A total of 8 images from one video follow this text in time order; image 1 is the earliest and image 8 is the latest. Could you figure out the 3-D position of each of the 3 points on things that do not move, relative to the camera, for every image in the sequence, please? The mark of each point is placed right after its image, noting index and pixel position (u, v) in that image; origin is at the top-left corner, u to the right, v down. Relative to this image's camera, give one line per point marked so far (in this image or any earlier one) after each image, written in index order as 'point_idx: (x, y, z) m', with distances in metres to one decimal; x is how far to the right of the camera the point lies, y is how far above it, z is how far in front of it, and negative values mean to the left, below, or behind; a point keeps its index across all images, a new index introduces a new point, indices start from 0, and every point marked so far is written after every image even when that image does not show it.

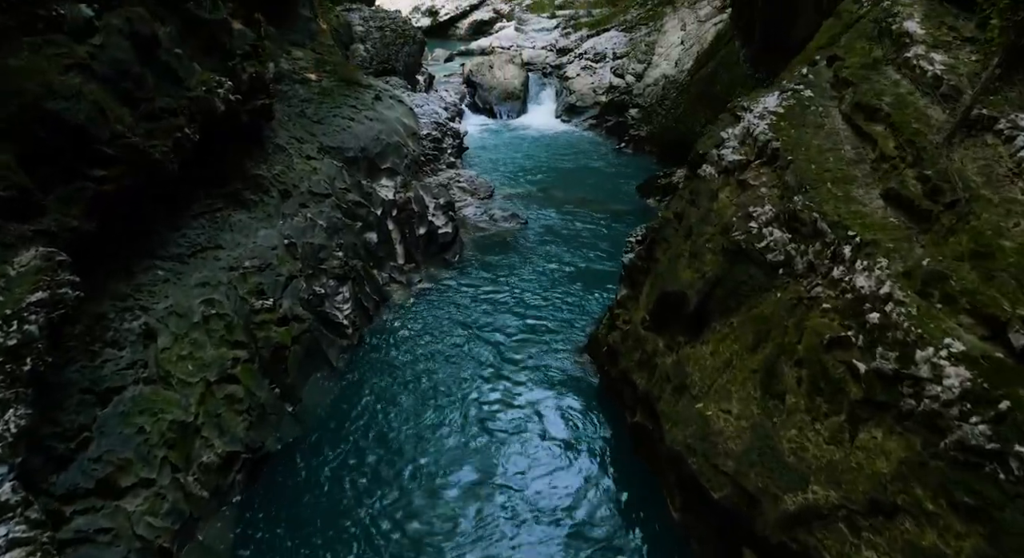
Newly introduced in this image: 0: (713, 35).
0: (+5.1, +6.1, +15.1) m
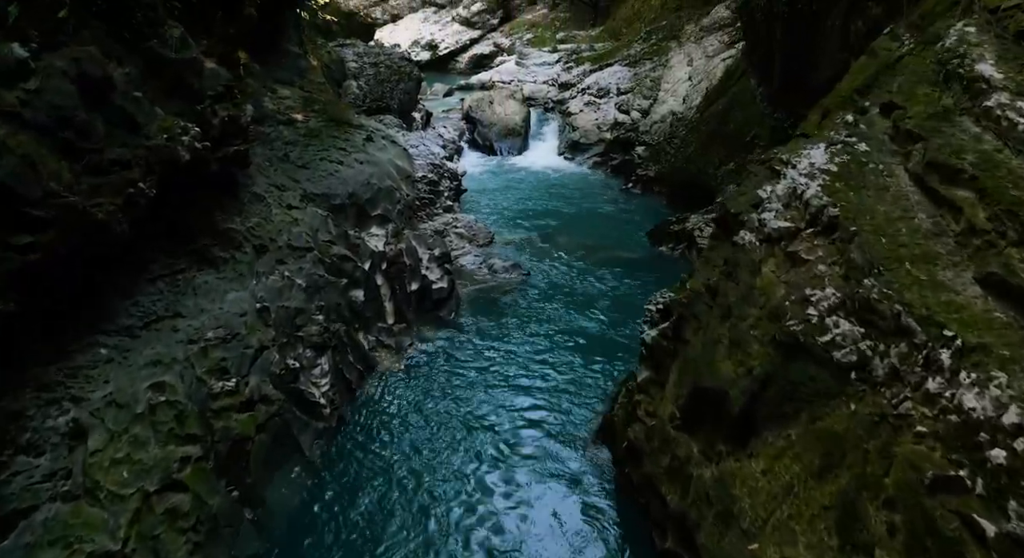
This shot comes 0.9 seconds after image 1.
0: (+5.1, +5.0, +14.5) m
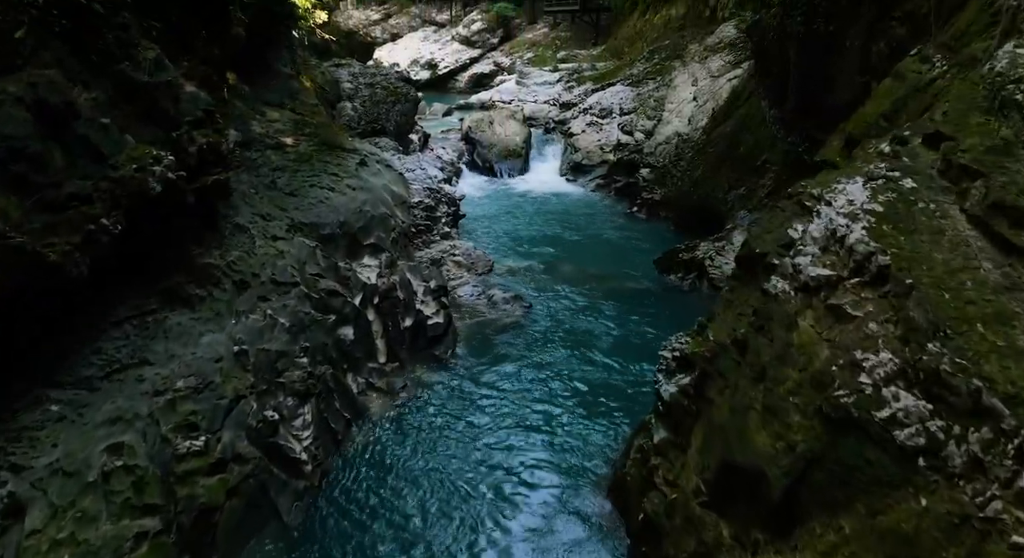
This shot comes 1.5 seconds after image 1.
0: (+5.1, +4.4, +14.2) m
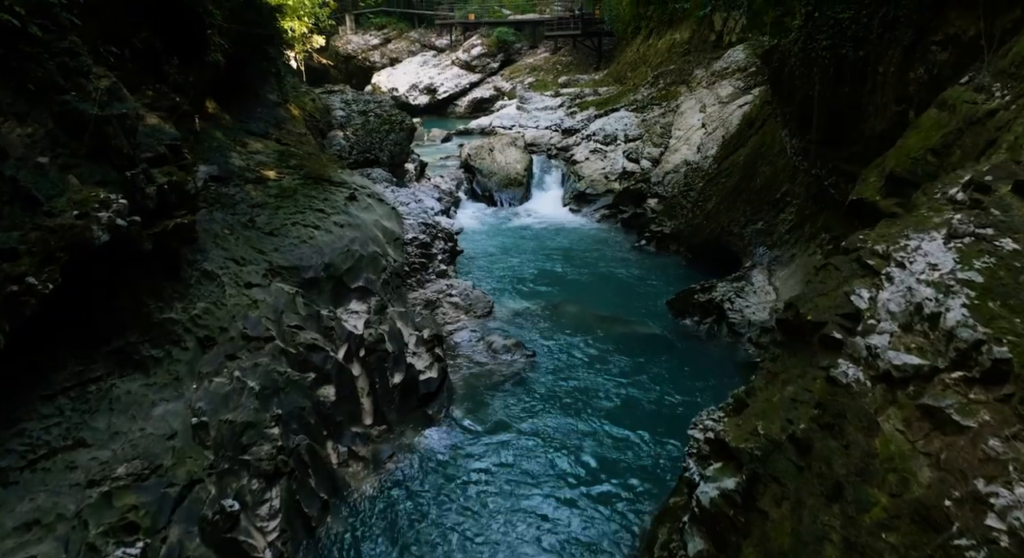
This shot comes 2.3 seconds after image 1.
0: (+5.1, +3.6, +13.5) m
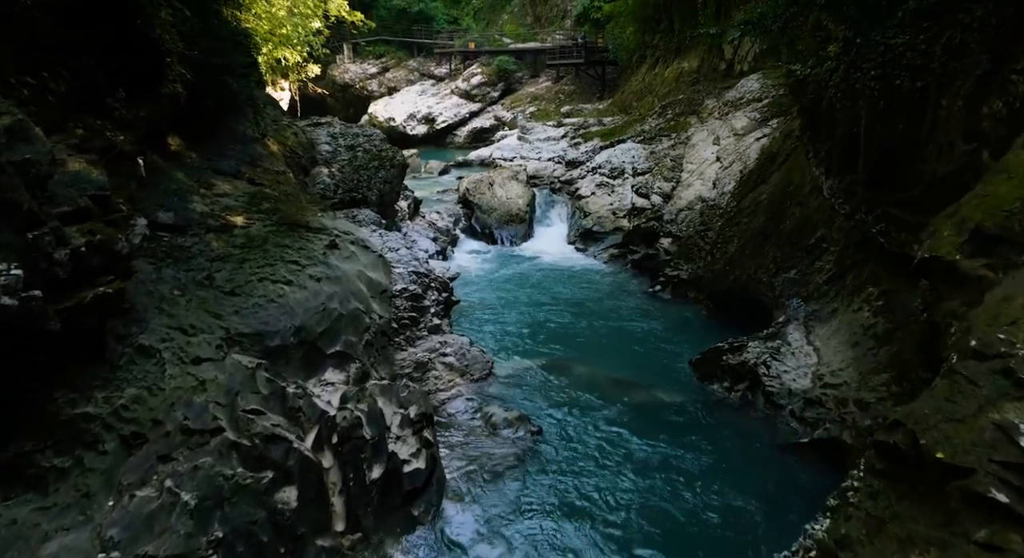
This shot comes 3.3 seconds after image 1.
0: (+5.1, +2.7, +12.6) m
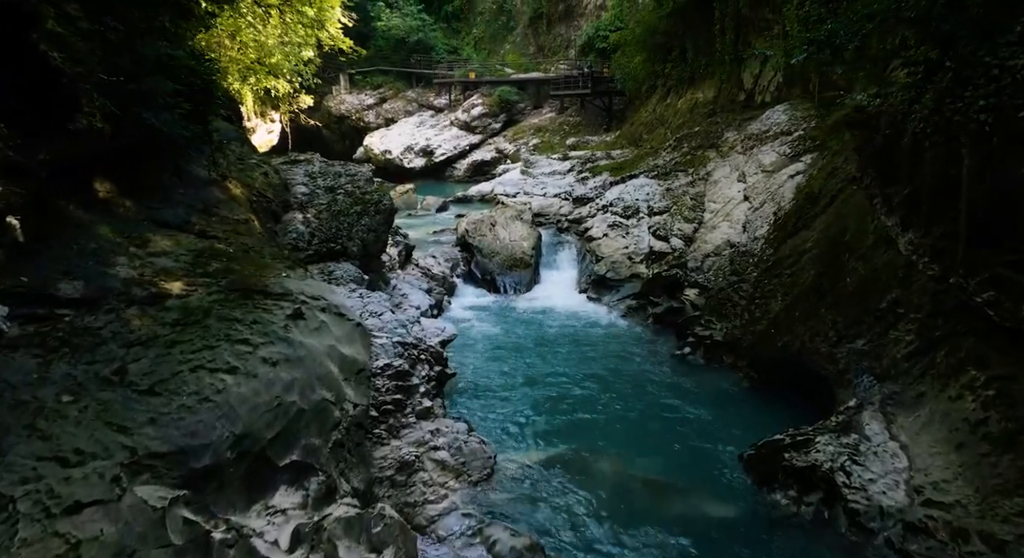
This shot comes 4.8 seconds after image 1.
0: (+5.2, +1.6, +11.1) m
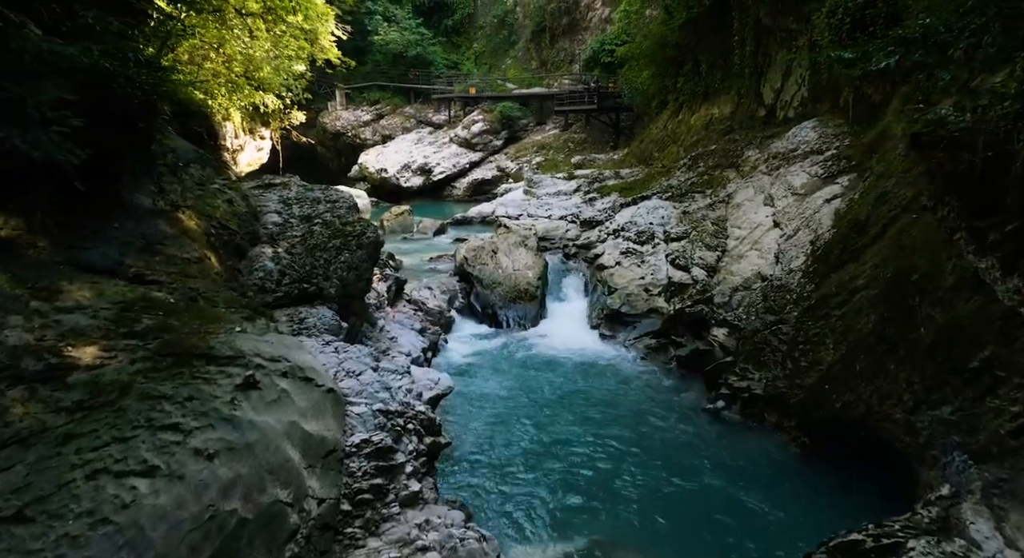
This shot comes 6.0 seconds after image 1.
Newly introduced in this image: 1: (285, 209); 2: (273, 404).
0: (+5.3, +1.0, +9.9) m
1: (-3.1, +1.0, +8.2) m
2: (-2.0, -1.0, +5.0) m
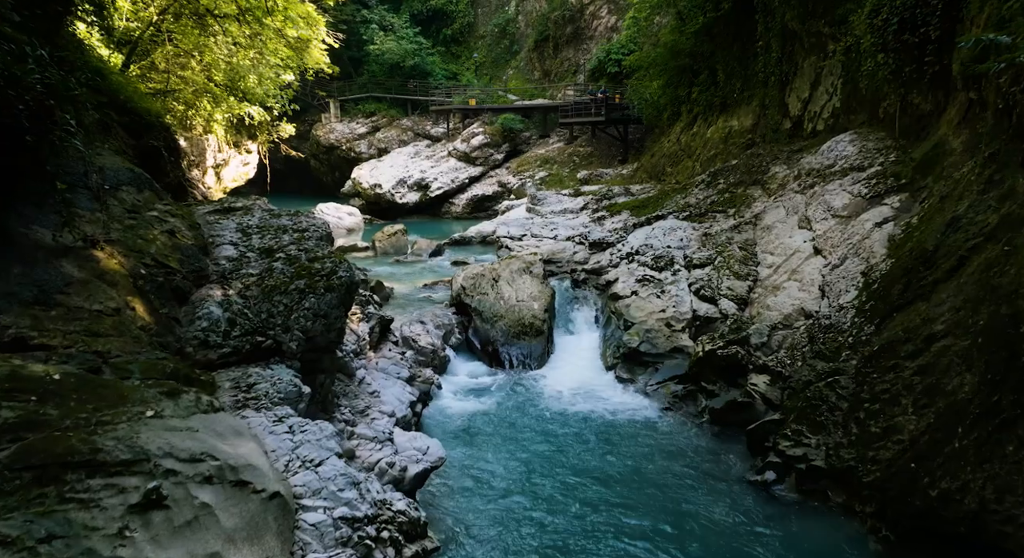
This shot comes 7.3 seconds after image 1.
0: (+5.4, +0.5, +8.4) m
1: (-3.0, +0.5, +6.8) m
2: (-1.9, -1.5, +3.5) m
